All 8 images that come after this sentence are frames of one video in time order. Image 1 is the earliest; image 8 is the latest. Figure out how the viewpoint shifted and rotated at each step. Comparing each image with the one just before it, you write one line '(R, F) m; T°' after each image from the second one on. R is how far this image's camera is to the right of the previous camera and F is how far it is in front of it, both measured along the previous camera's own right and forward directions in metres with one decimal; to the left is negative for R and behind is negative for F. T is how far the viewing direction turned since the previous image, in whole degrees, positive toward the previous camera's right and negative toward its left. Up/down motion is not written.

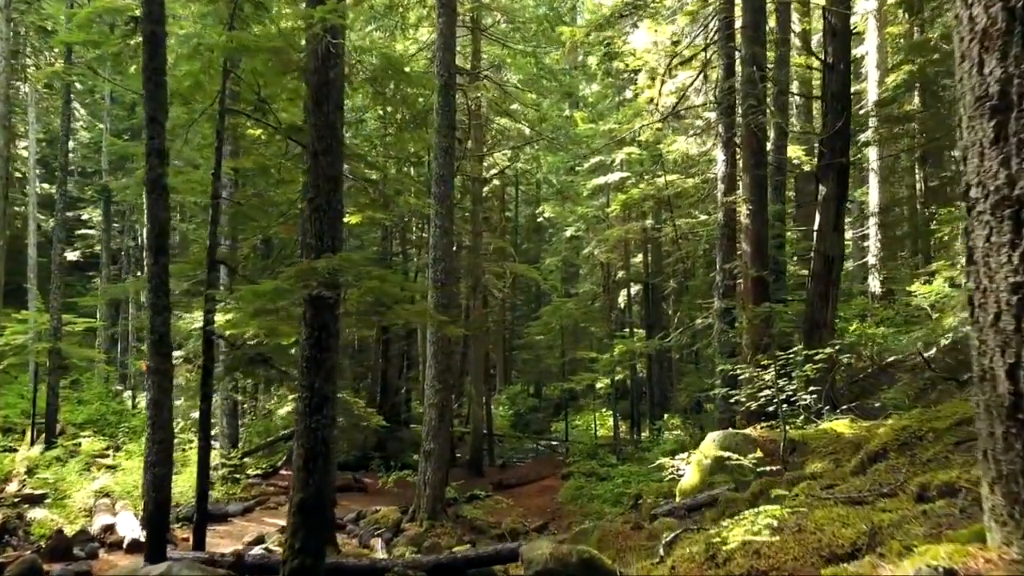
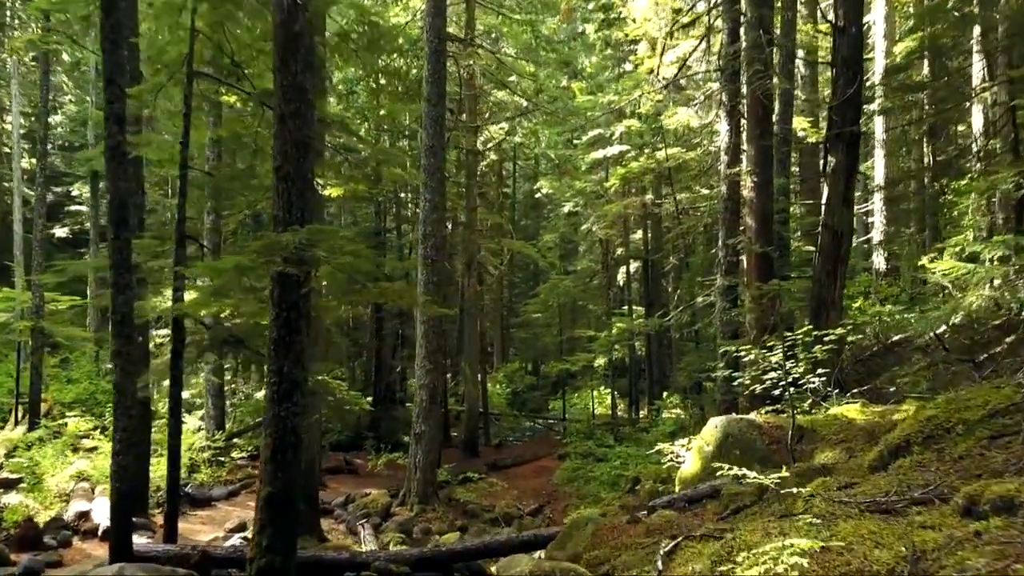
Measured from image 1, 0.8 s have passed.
(+0.1, +0.5) m; 0°
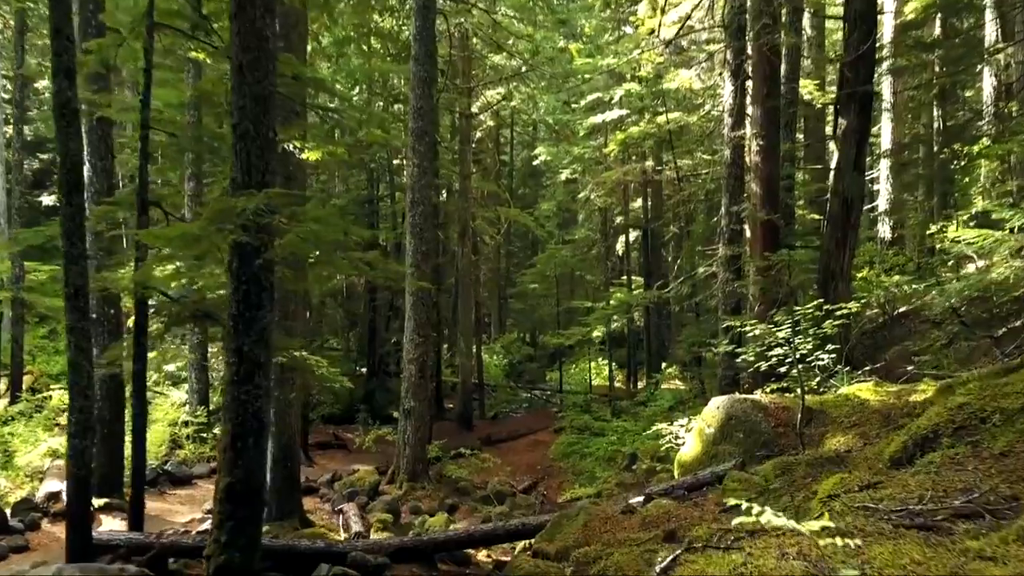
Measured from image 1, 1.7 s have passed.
(+0.1, +0.6) m; 0°
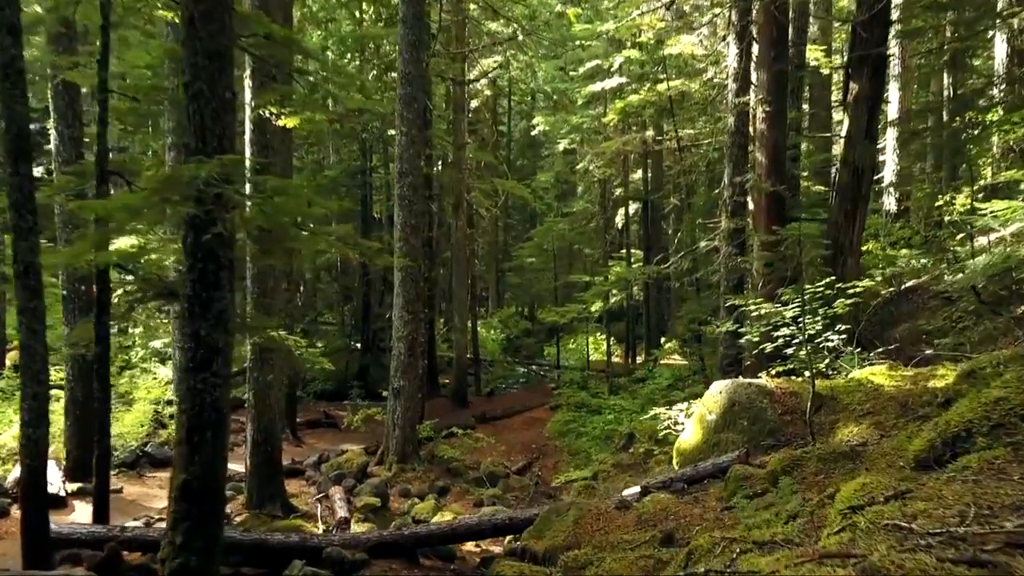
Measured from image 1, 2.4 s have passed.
(+0.1, +0.5) m; 0°
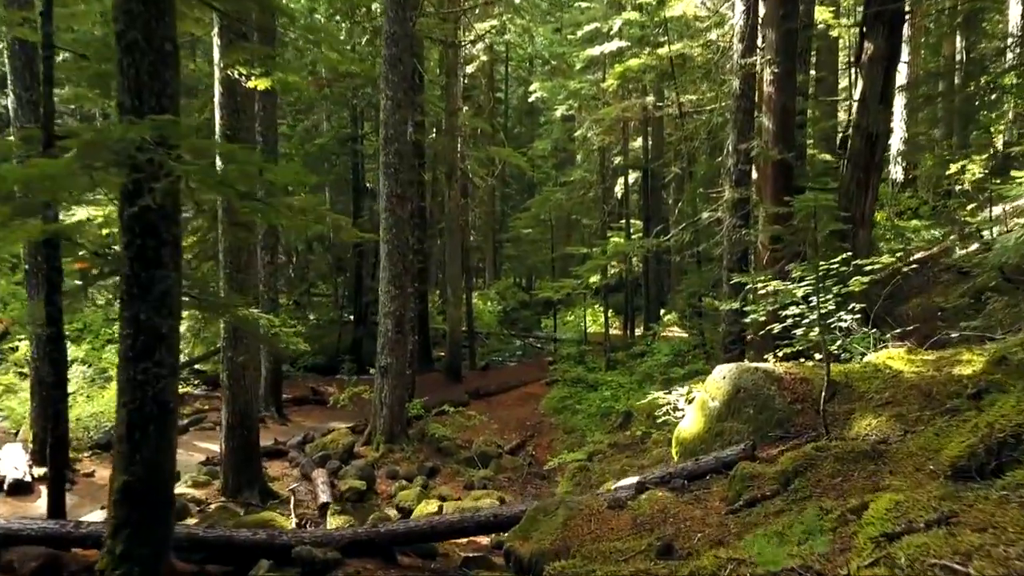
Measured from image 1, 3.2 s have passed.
(+0.1, +0.6) m; 0°
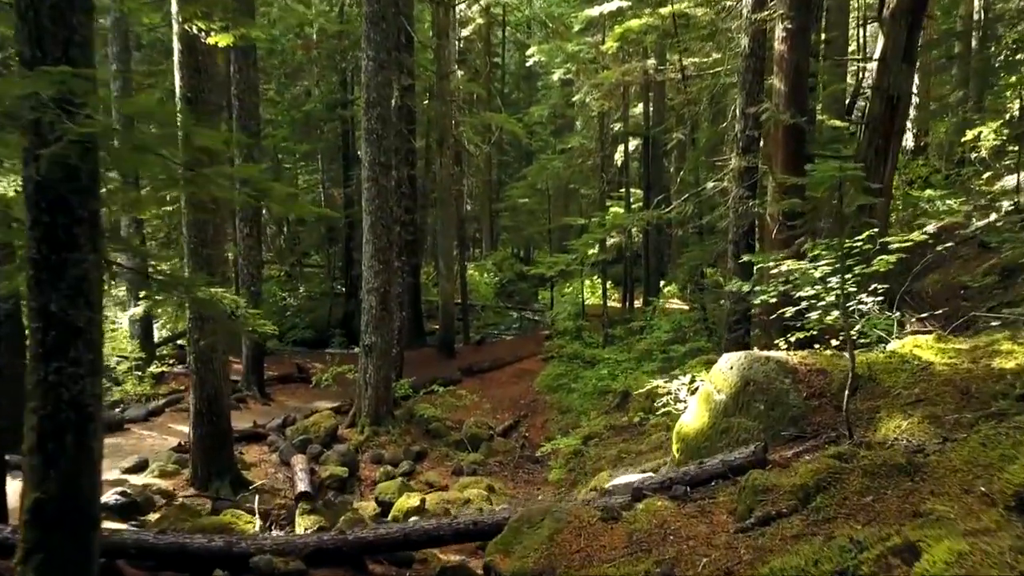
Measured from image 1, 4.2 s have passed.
(+0.1, +0.7) m; 0°
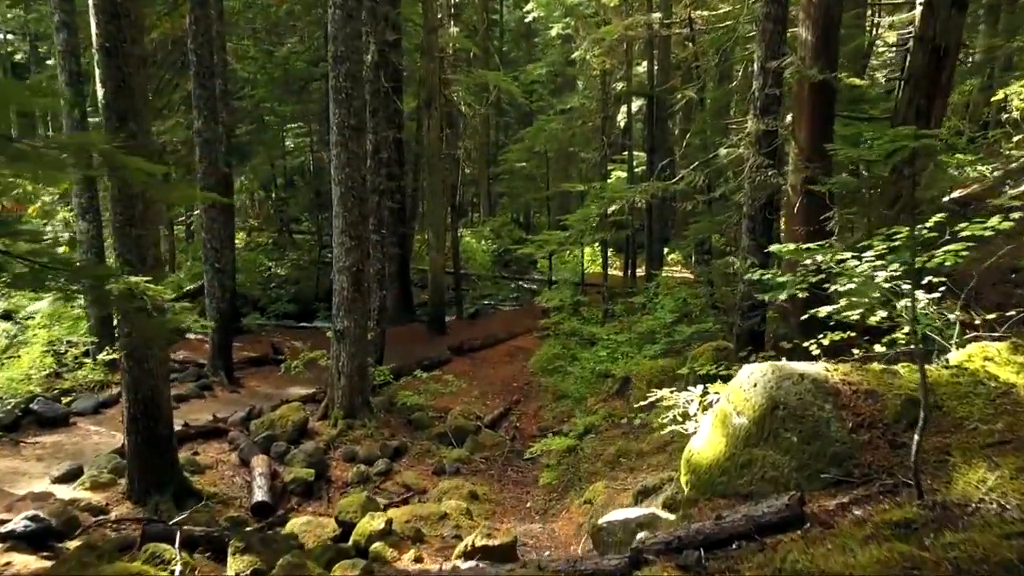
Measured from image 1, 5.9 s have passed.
(+0.2, +1.1) m; 0°
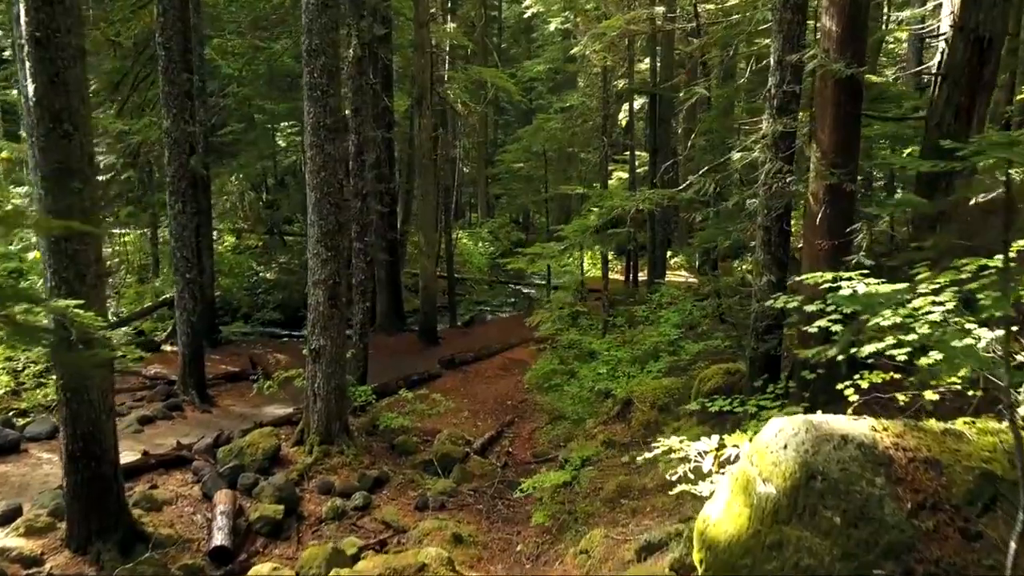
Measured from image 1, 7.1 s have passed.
(+0.1, +0.8) m; 0°
